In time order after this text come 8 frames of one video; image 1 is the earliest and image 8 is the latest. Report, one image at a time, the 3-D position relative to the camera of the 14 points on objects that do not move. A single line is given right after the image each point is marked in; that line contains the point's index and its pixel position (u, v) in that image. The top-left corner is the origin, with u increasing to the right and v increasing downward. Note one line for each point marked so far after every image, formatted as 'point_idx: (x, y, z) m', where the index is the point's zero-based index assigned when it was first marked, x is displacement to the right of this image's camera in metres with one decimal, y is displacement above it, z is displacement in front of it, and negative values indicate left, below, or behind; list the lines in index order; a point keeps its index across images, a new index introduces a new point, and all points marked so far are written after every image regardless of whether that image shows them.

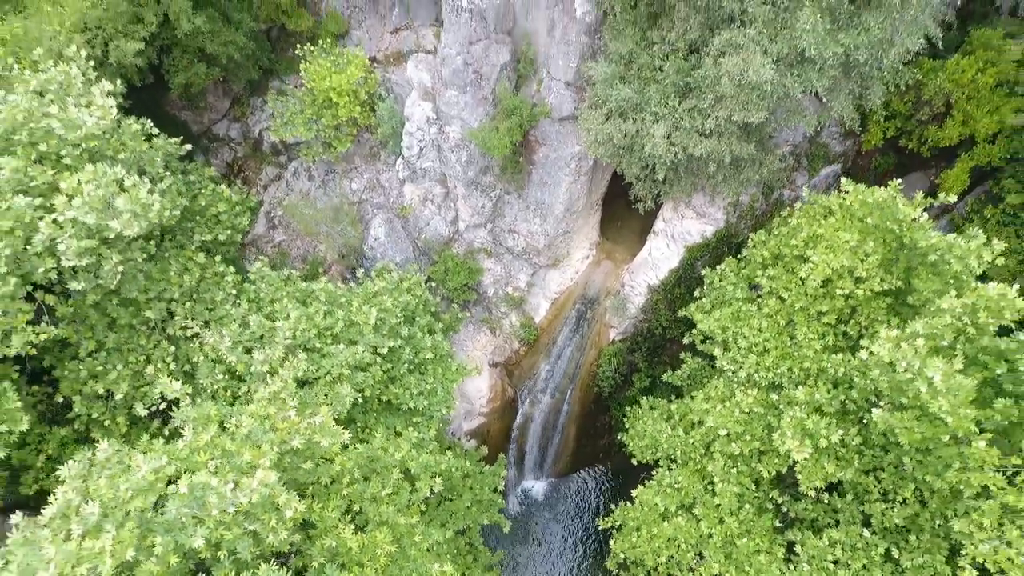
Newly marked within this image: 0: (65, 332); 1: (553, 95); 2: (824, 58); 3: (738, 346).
0: (-8.0, -0.7, +11.2) m
1: (+1.0, +4.6, +15.2) m
2: (+5.4, +4.0, +10.8) m
3: (+4.3, -1.1, +11.8) m
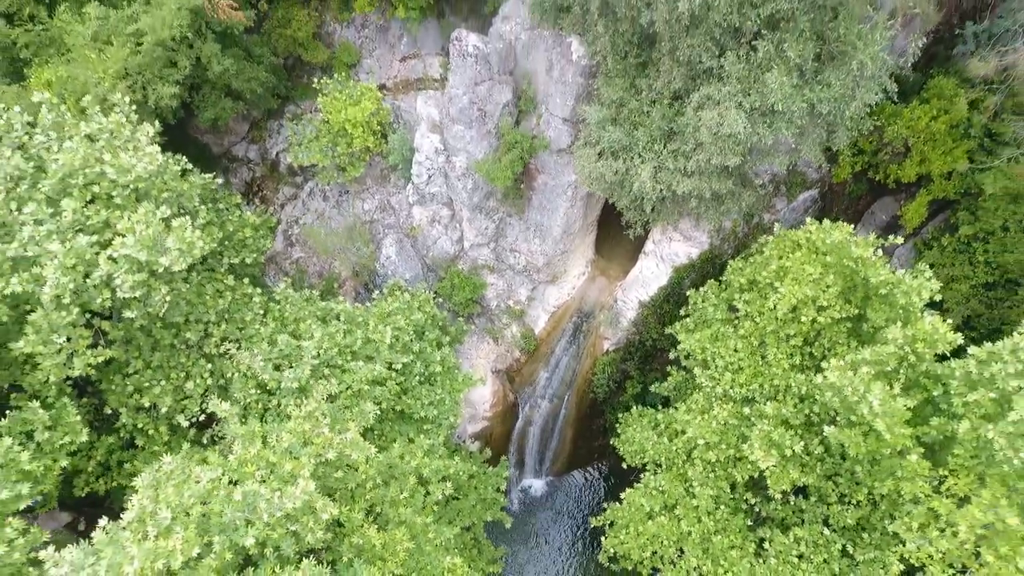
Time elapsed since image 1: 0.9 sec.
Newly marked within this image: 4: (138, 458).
0: (-8.0, -1.3, +12.6) m
1: (+1.1, +4.2, +16.5) m
2: (+5.5, +3.4, +12.2) m
3: (+4.3, -1.6, +13.2) m
4: (-8.1, -3.5, +13.2) m
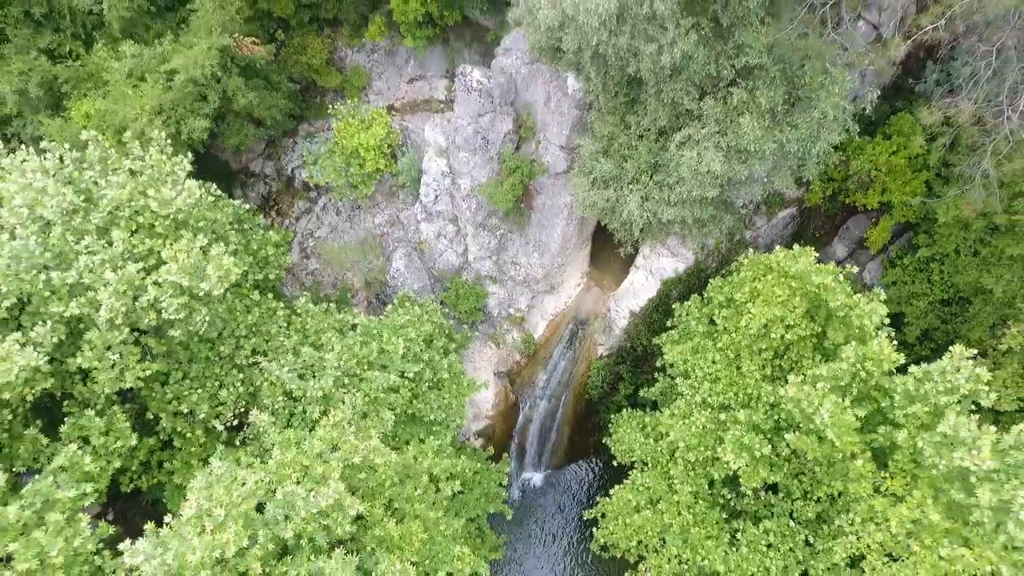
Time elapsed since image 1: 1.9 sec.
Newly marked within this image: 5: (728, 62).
0: (-7.9, -1.7, +14.1) m
1: (+1.1, +3.8, +17.9) m
2: (+5.5, +3.0, +13.6) m
3: (+4.4, -2.1, +14.8) m
4: (-8.0, -3.9, +14.8) m
5: (+4.5, +4.8, +12.9) m
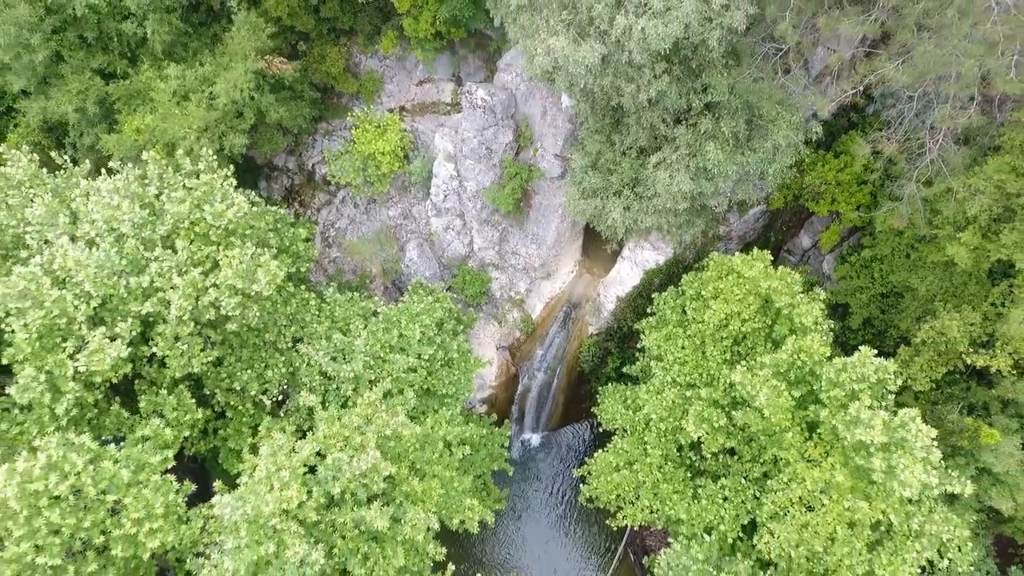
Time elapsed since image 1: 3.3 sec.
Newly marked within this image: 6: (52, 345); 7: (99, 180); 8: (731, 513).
0: (-7.9, -1.7, +16.8) m
1: (+1.1, +4.1, +20.3) m
2: (+5.5, +3.0, +16.0) m
3: (+4.4, -2.0, +17.5) m
4: (-8.0, -3.8, +17.6) m
5: (+4.5, +4.7, +15.2) m
6: (-11.0, -1.4, +14.9) m
7: (-10.9, +2.8, +16.5) m
8: (+5.5, -5.6, +15.6) m
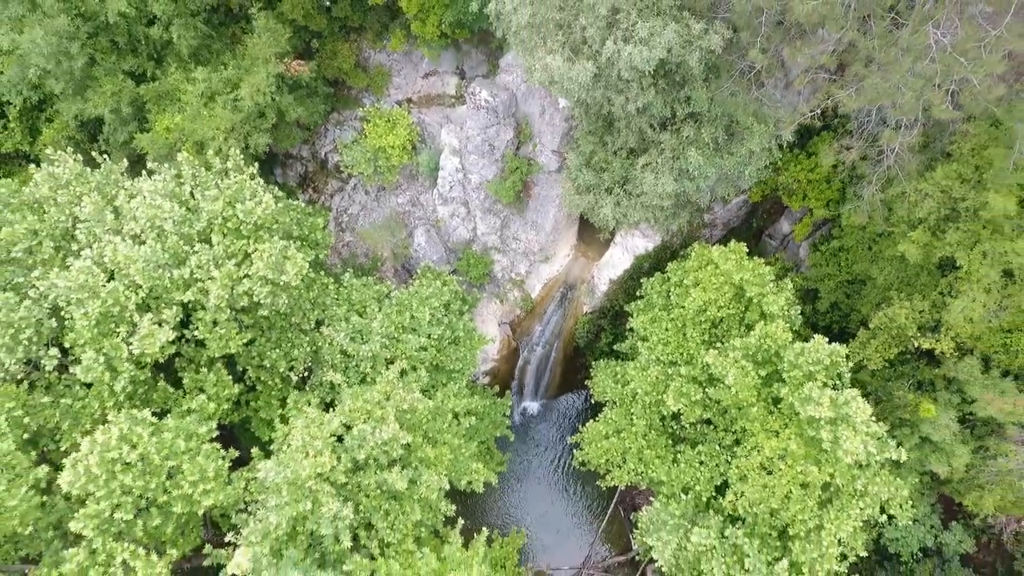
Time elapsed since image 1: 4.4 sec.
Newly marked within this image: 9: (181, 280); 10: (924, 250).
0: (-7.9, -1.4, +18.8) m
1: (+1.1, +4.6, +21.9) m
2: (+5.6, +3.3, +17.7) m
3: (+4.4, -1.6, +19.5) m
4: (-8.0, -3.5, +19.8) m
5: (+4.5, +4.9, +16.8) m
6: (-10.9, -1.1, +16.9) m
7: (-10.9, +3.1, +18.2) m
8: (+5.6, -5.4, +17.8) m
9: (-9.2, +0.2, +17.4) m
10: (+11.0, +1.0, +16.6) m
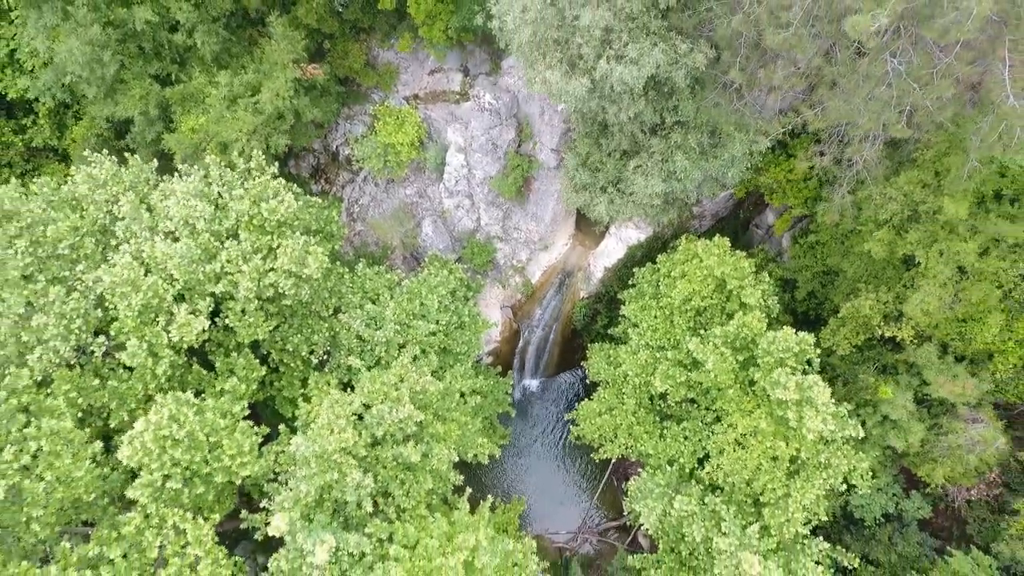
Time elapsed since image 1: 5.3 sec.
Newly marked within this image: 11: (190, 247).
0: (-7.8, -1.1, +20.6) m
1: (+1.2, +5.0, +23.4) m
2: (+5.6, +3.5, +19.3) m
3: (+4.5, -1.3, +21.3) m
4: (-7.9, -3.1, +21.7) m
5: (+4.6, +5.1, +18.3) m
6: (-10.9, -1.0, +18.7) m
7: (-10.8, +3.4, +19.8) m
8: (+5.6, -5.1, +19.8) m
9: (-9.1, +0.5, +19.1) m
10: (+11.1, +1.2, +18.3) m
11: (-9.7, +1.3, +18.8) m
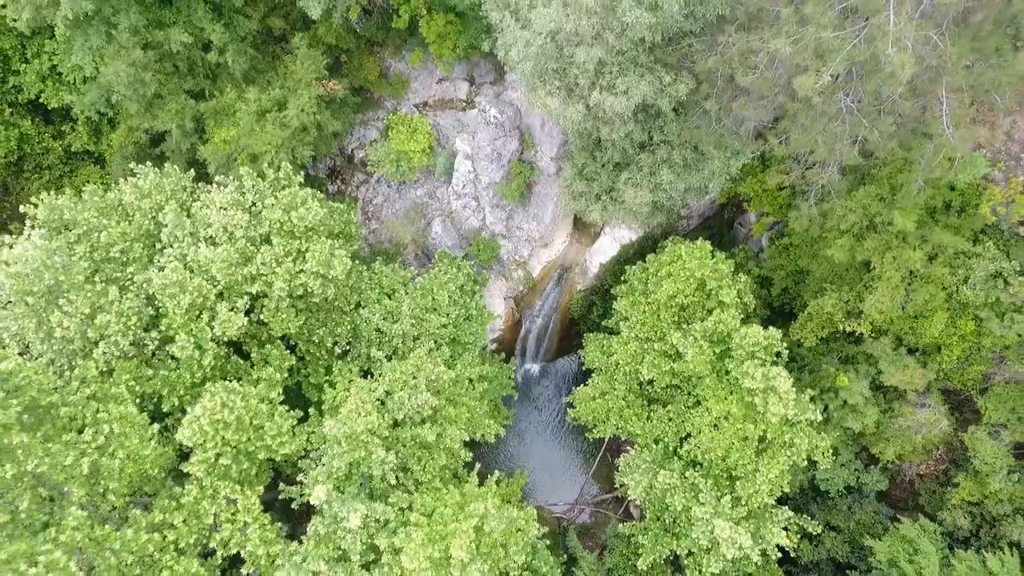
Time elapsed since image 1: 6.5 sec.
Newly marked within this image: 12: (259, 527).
0: (-7.7, -1.0, +23.1) m
1: (+1.3, +5.2, +25.6) m
2: (+5.7, +3.5, +21.5) m
3: (+4.6, -1.2, +23.7) m
4: (-7.8, -3.0, +24.2) m
5: (+4.7, +5.1, +20.5) m
6: (-10.7, -1.0, +21.1) m
7: (-10.7, +3.4, +22.1) m
8: (+5.7, -5.1, +22.4) m
9: (-9.0, +0.5, +21.5) m
10: (+11.2, +1.2, +20.7) m
11: (-9.6, +1.2, +21.1) m
12: (-7.7, -7.2, +18.8) m
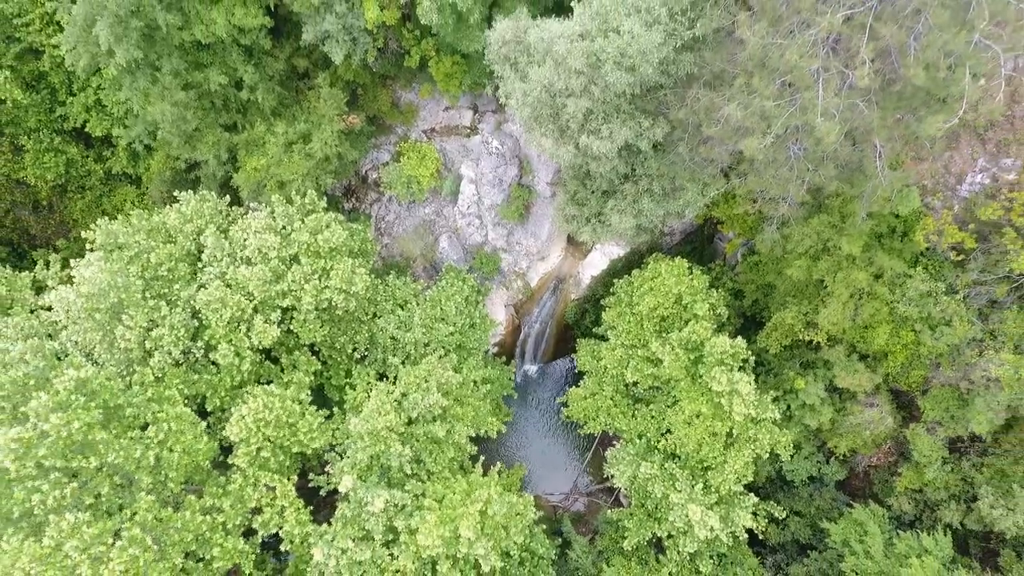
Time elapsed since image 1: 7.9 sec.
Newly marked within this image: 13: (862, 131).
0: (-7.7, -1.6, +26.0) m
1: (+1.3, +4.6, +28.6) m
2: (+5.7, +2.9, +24.5) m
3: (+4.6, -1.7, +26.7) m
4: (-7.8, -3.6, +27.2) m
5: (+4.7, +4.5, +23.5) m
6: (-10.7, -1.5, +24.1) m
7: (-10.7, +2.8, +25.1) m
8: (+5.7, -5.6, +25.4) m
9: (-9.0, -0.1, +24.4) m
10: (+11.2, +0.6, +23.6) m
11: (-9.6, +0.7, +24.1) m
12: (-7.7, -7.8, +21.9) m
13: (+10.2, +4.6, +18.2) m
